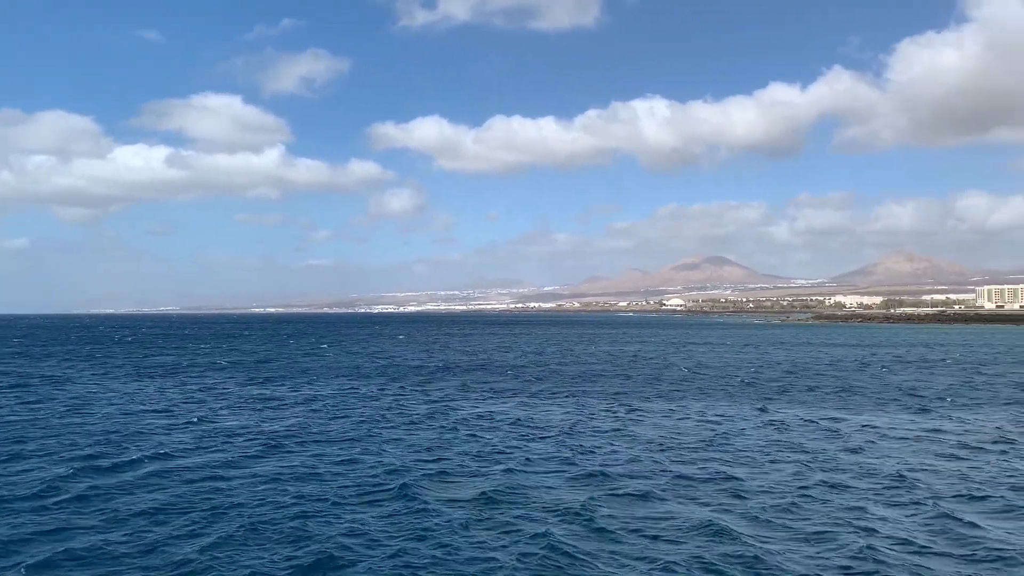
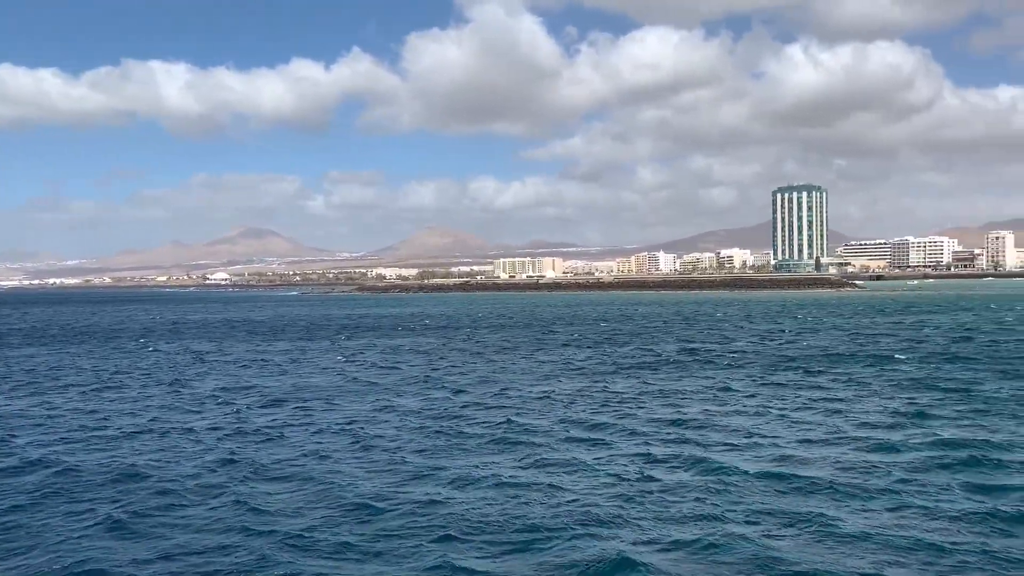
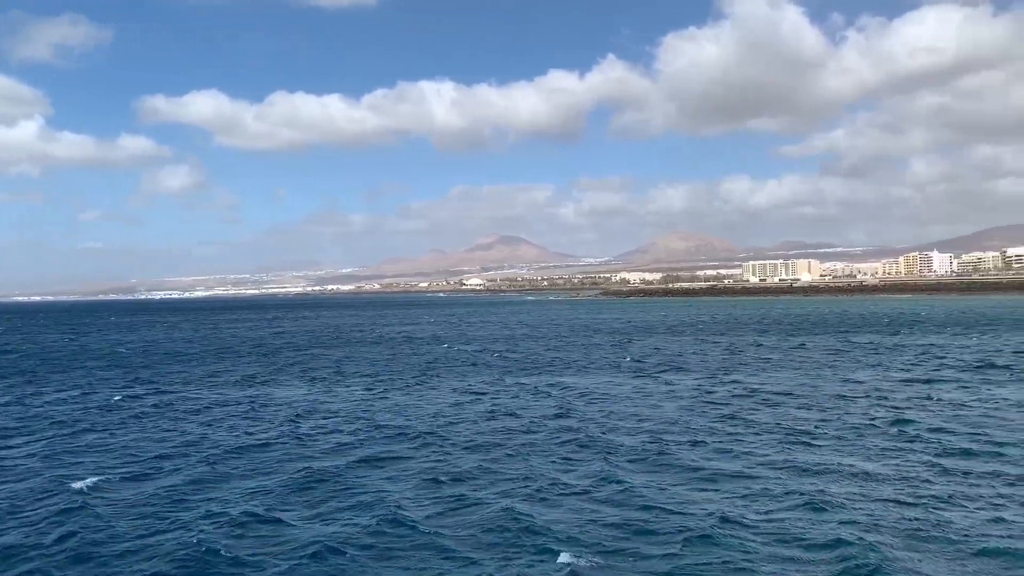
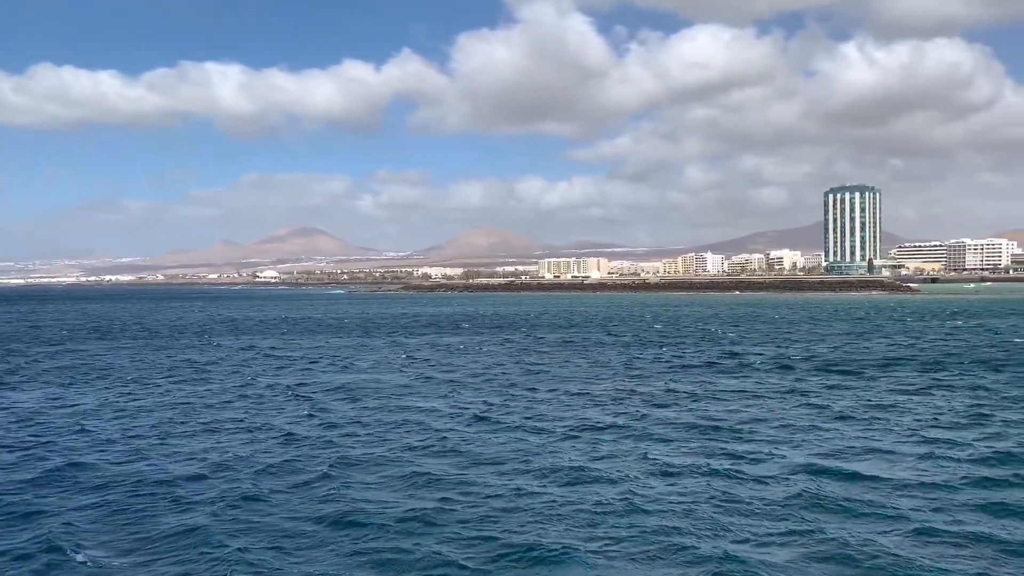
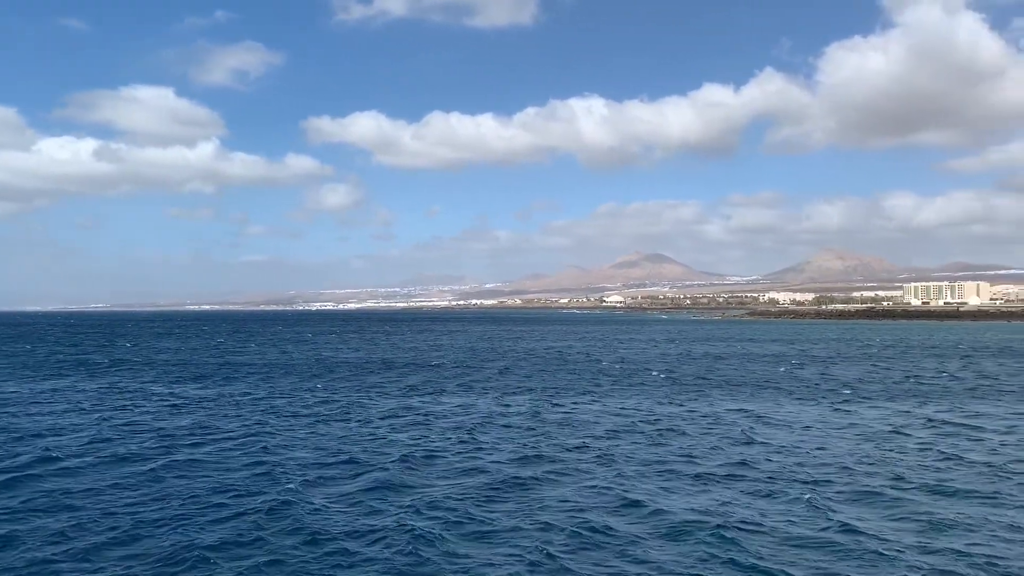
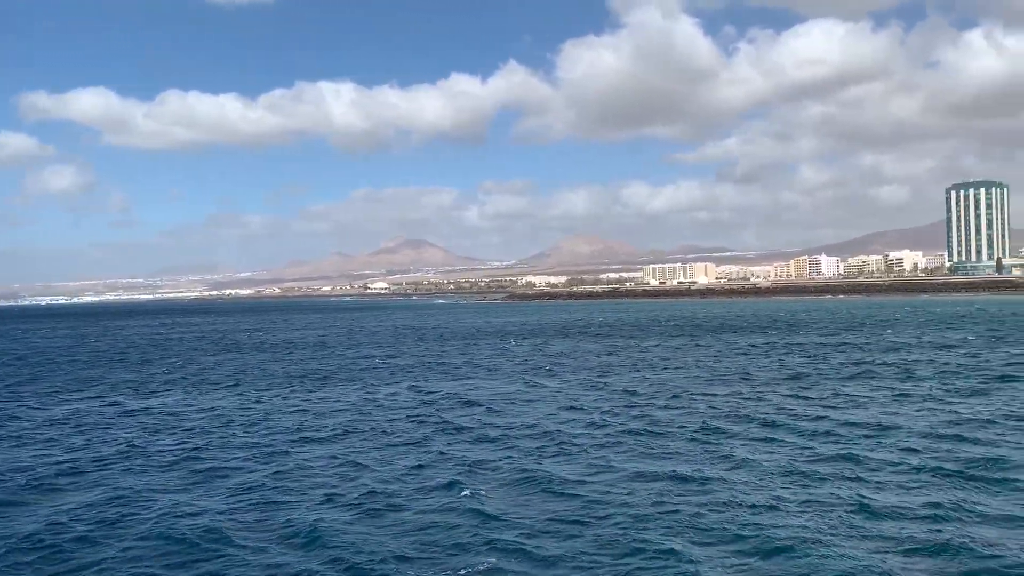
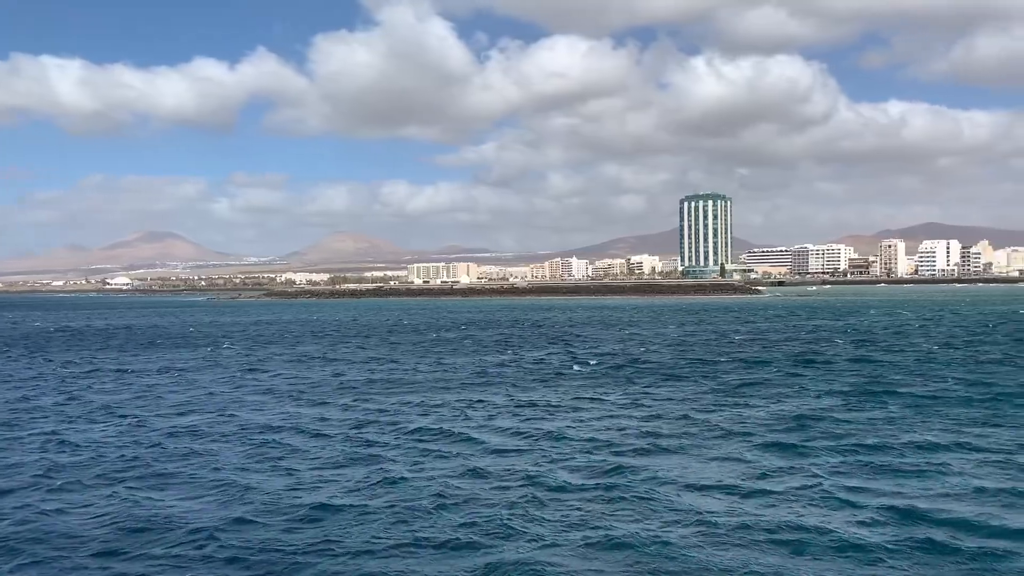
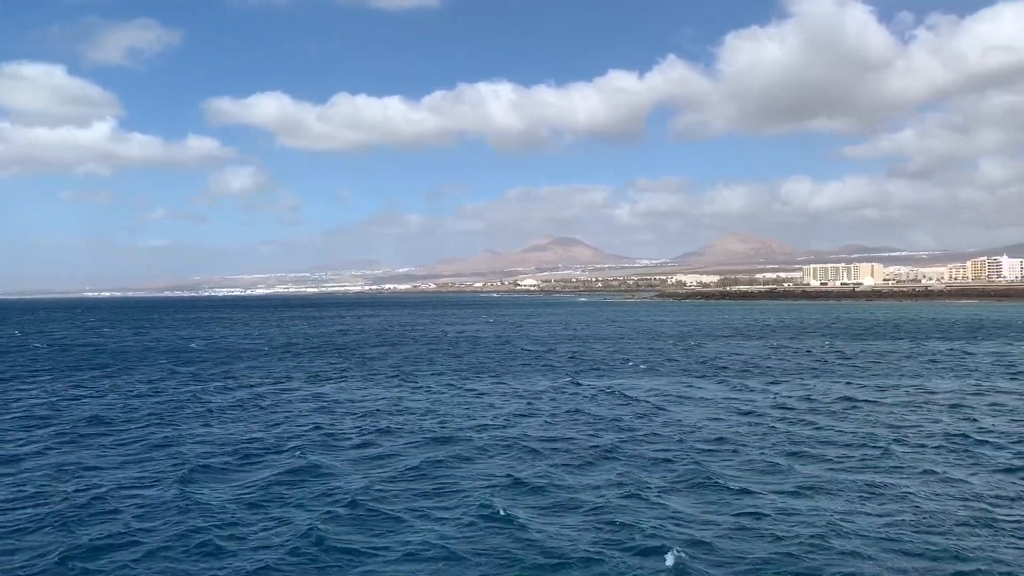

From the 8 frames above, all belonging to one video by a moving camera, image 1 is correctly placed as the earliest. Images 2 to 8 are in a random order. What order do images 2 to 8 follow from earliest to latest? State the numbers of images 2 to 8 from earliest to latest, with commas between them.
5, 8, 3, 6, 4, 2, 7
